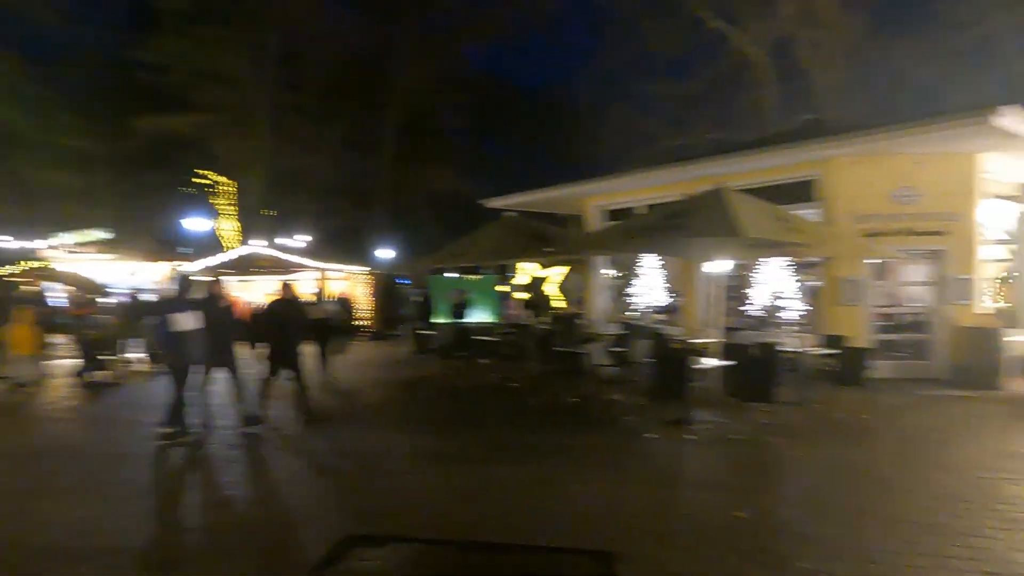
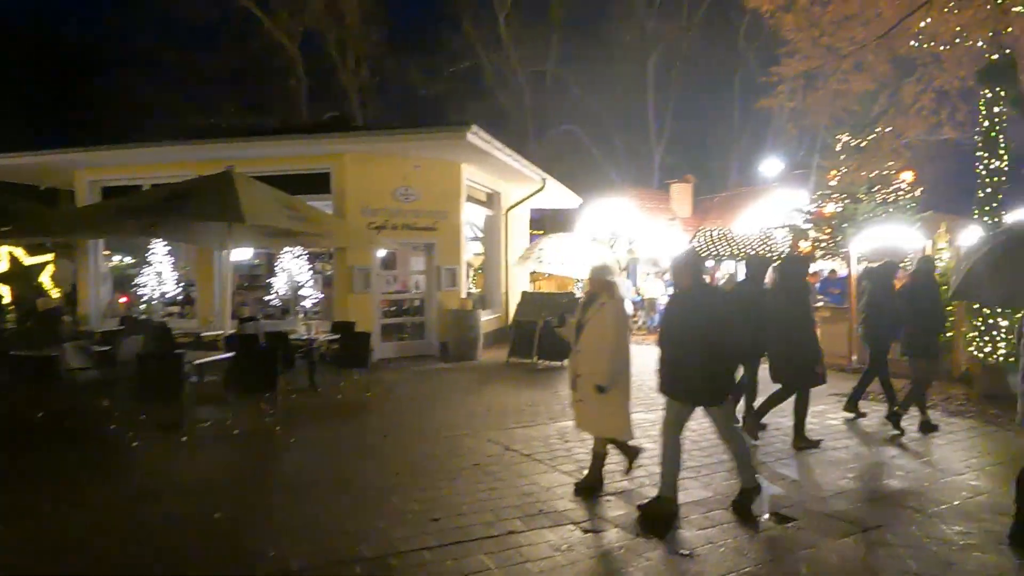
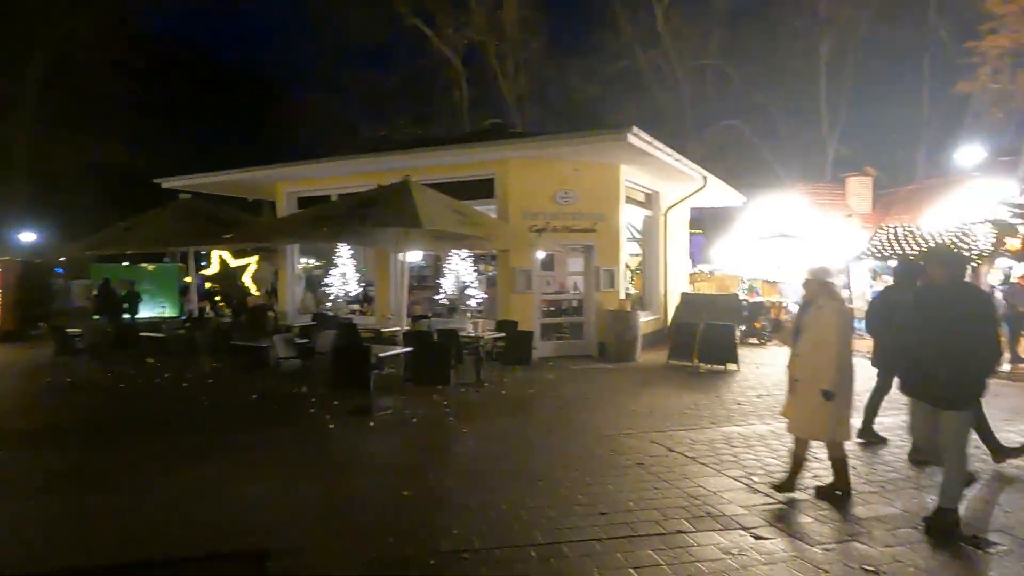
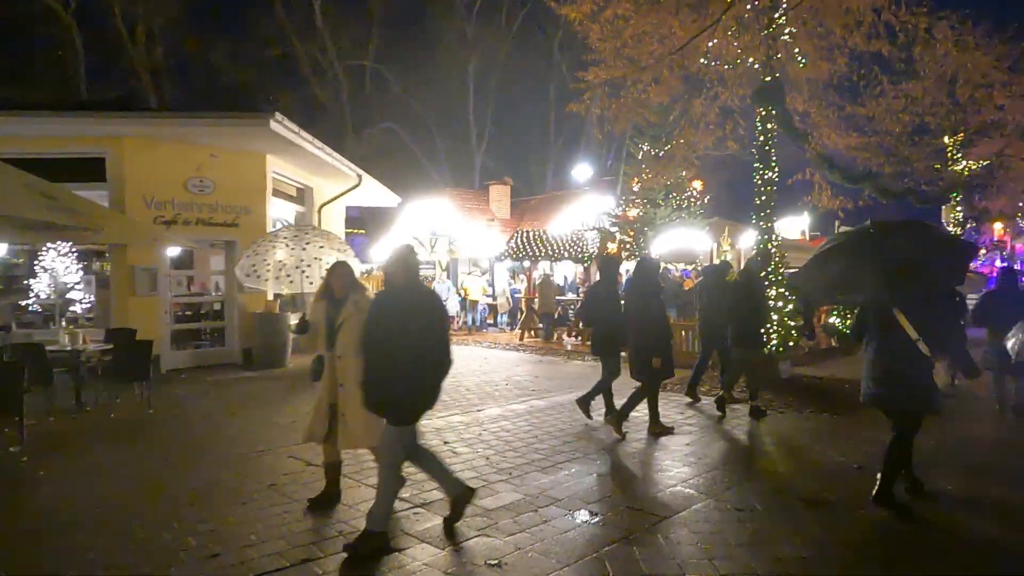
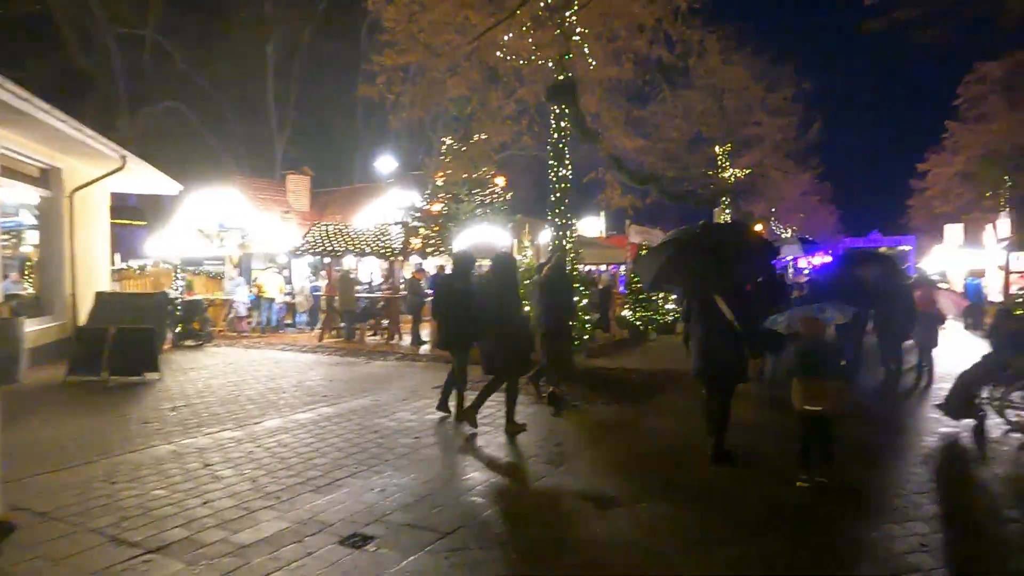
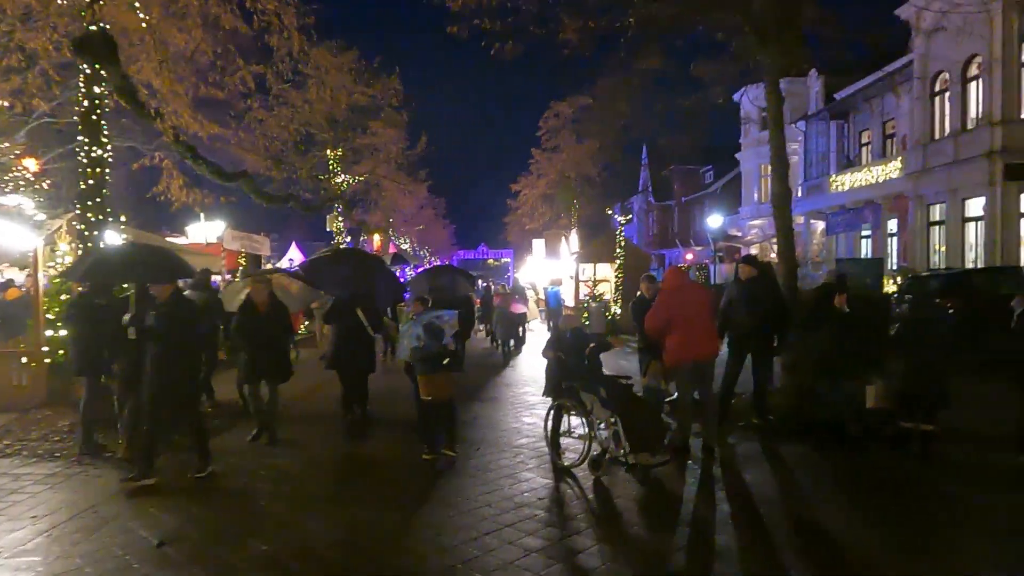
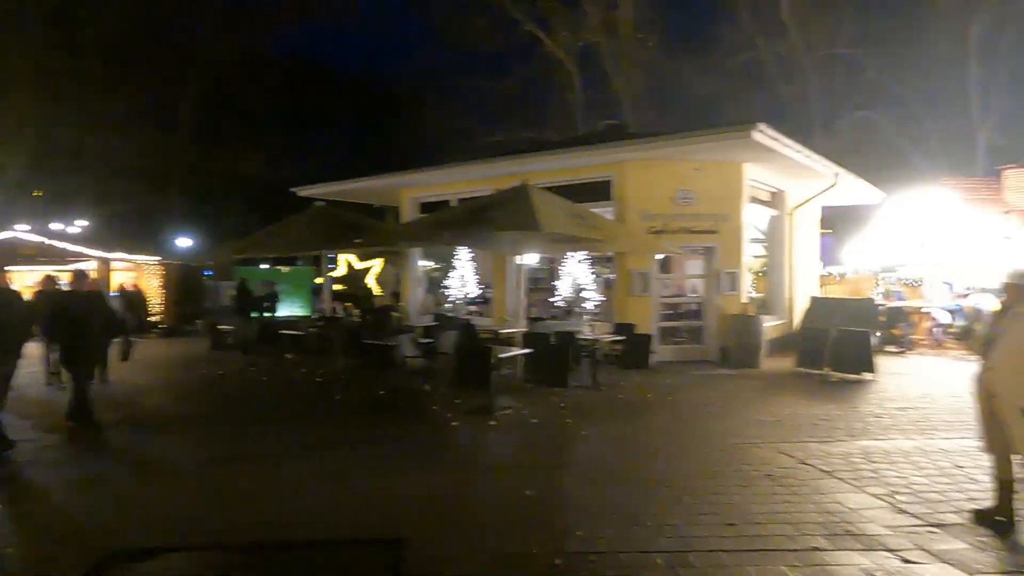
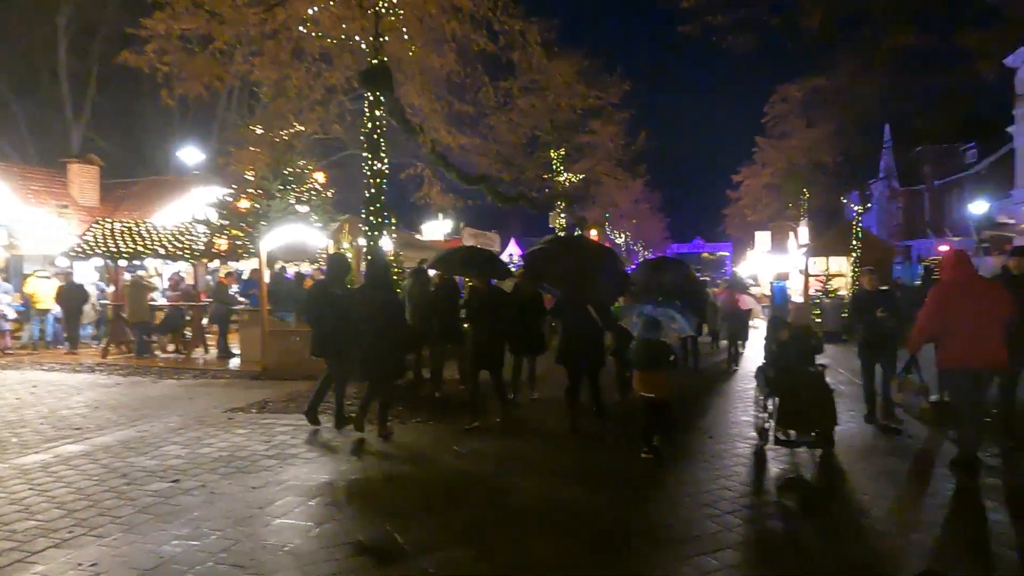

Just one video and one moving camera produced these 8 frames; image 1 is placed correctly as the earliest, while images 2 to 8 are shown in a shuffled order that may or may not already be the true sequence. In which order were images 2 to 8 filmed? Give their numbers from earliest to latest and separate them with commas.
7, 3, 2, 4, 5, 8, 6
